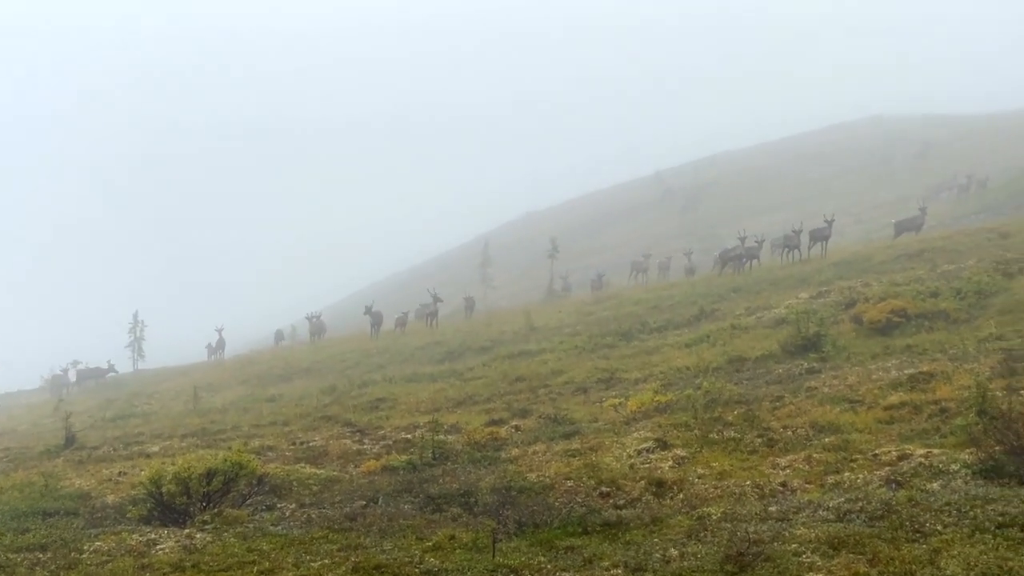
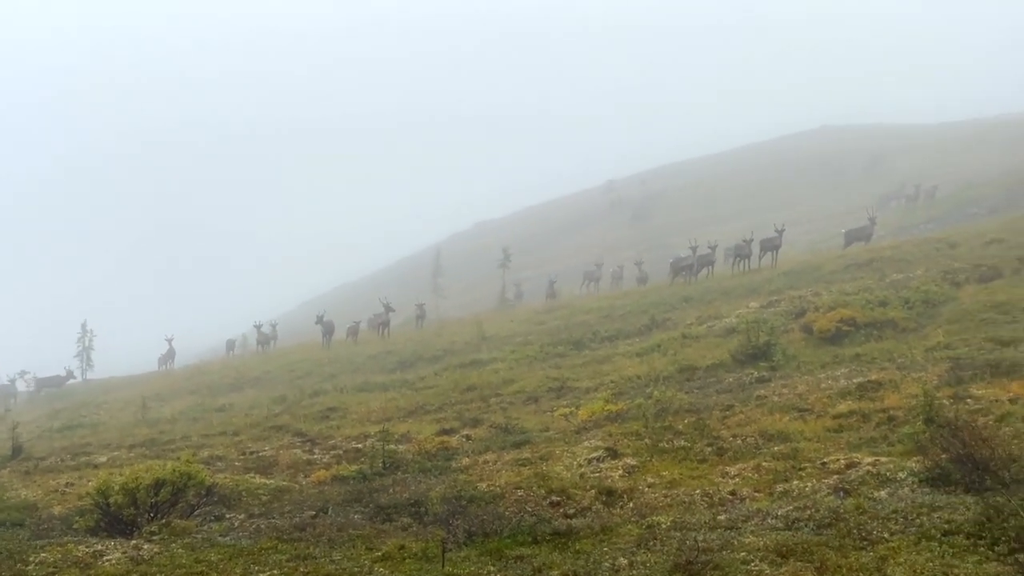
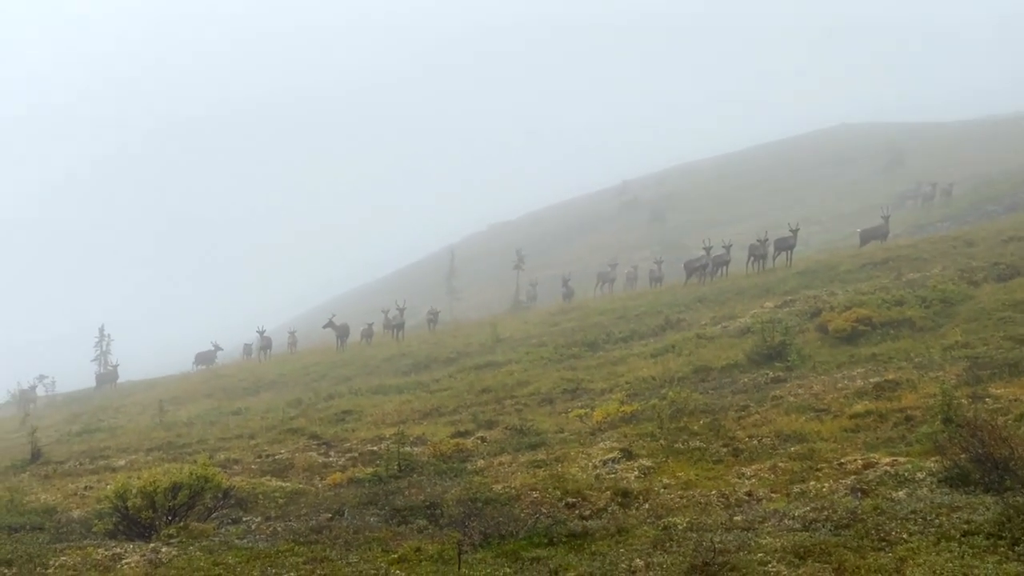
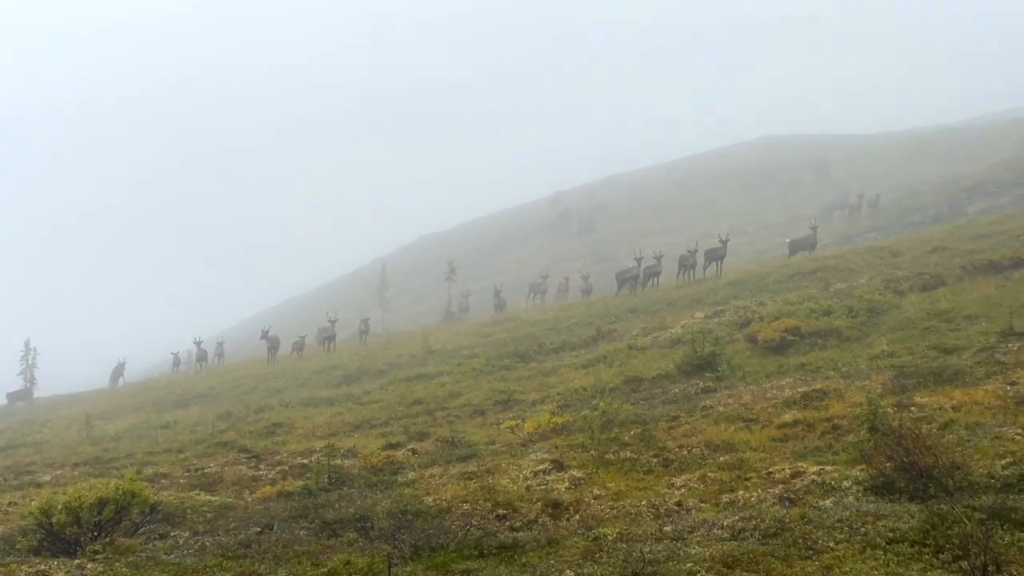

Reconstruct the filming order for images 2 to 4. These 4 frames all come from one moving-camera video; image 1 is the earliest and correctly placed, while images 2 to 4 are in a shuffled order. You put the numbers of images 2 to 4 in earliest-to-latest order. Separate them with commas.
2, 4, 3
